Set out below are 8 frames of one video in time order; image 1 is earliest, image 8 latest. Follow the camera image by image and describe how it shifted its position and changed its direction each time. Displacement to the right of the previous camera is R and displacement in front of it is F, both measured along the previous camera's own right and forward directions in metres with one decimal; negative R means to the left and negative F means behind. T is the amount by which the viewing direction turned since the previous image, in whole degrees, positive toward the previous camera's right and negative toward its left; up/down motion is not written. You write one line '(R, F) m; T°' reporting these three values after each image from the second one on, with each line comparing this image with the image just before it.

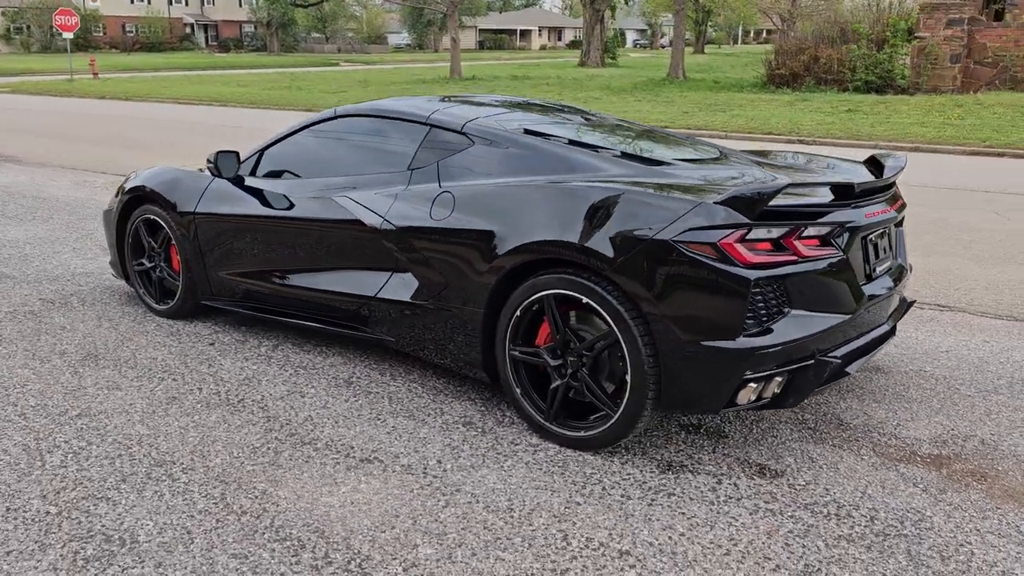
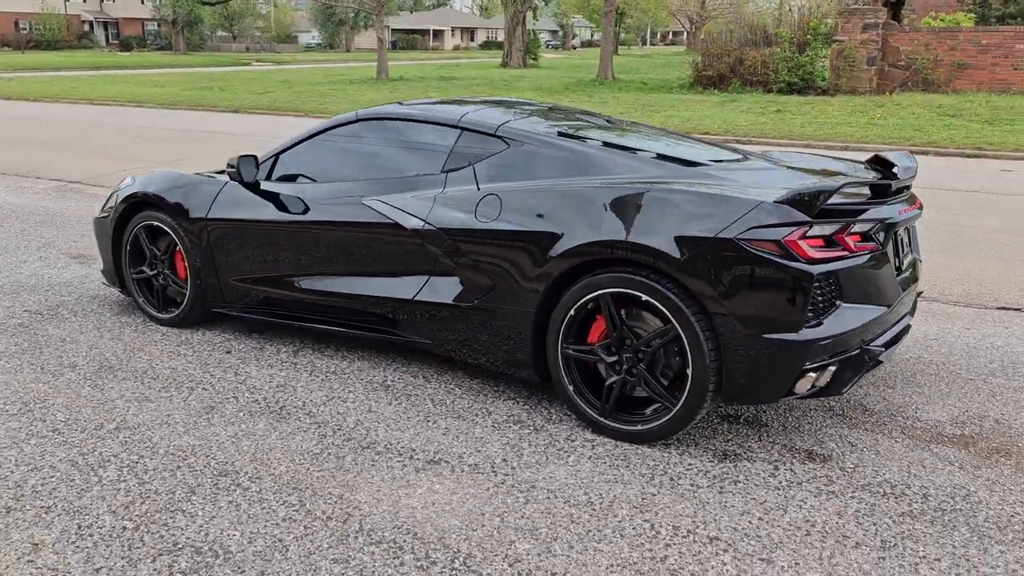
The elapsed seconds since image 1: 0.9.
(-0.5, 0.0) m; +6°
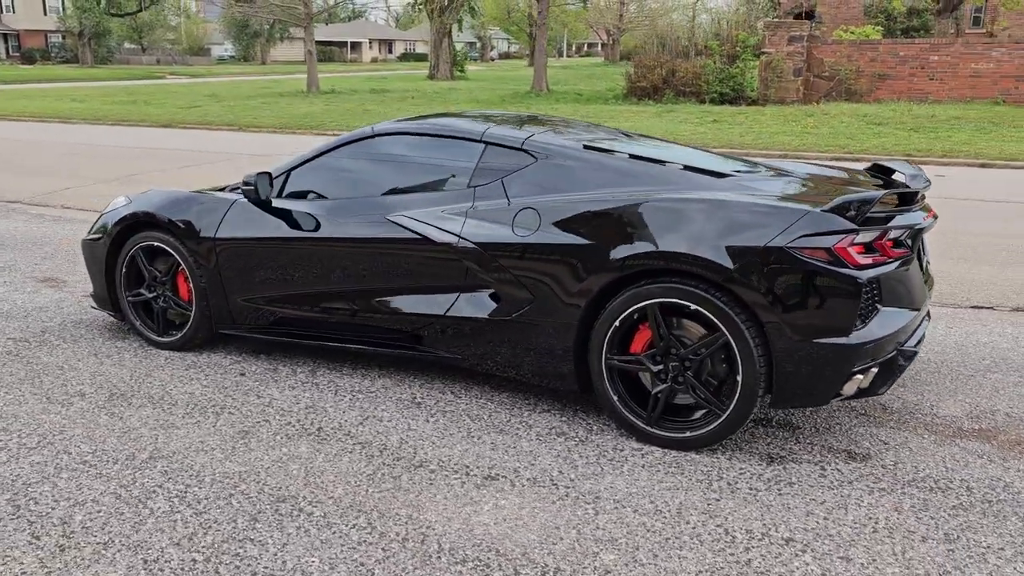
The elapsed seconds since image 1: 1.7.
(-0.5, 0.0) m; +5°
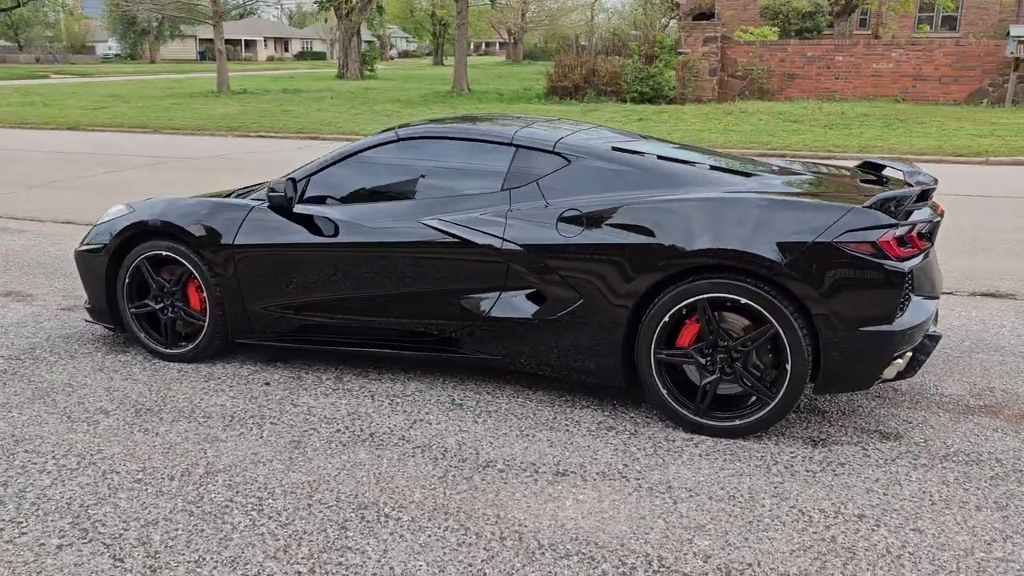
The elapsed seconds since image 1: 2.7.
(-0.6, 0.0) m; +6°
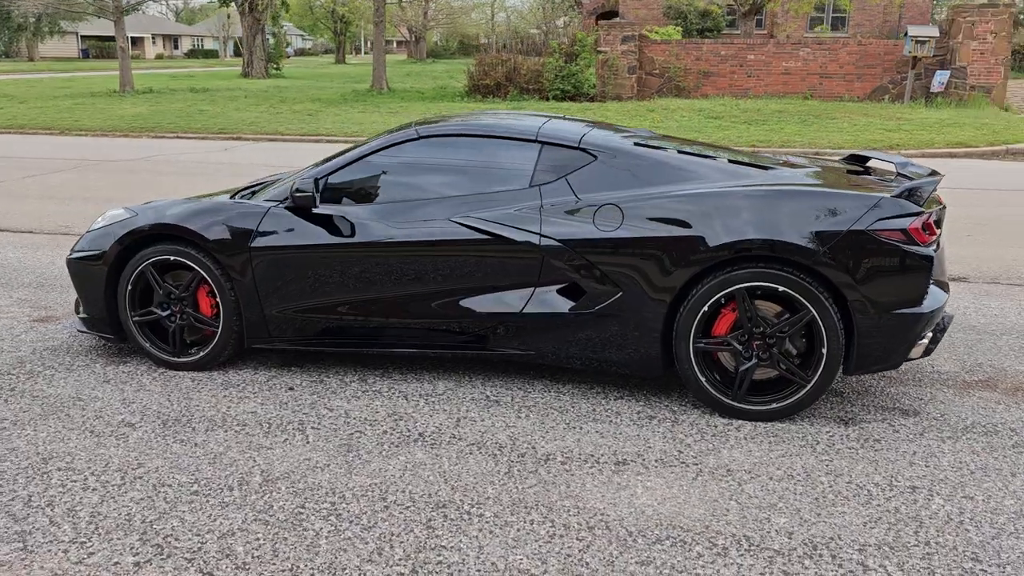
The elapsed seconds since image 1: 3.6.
(-0.6, 0.0) m; +6°
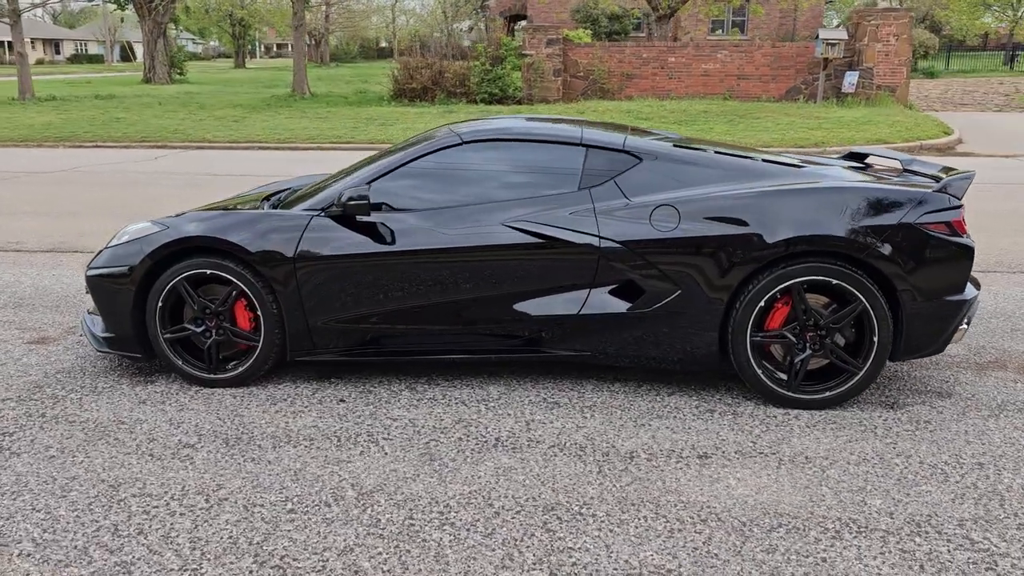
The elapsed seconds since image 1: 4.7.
(-0.7, 0.0) m; +6°
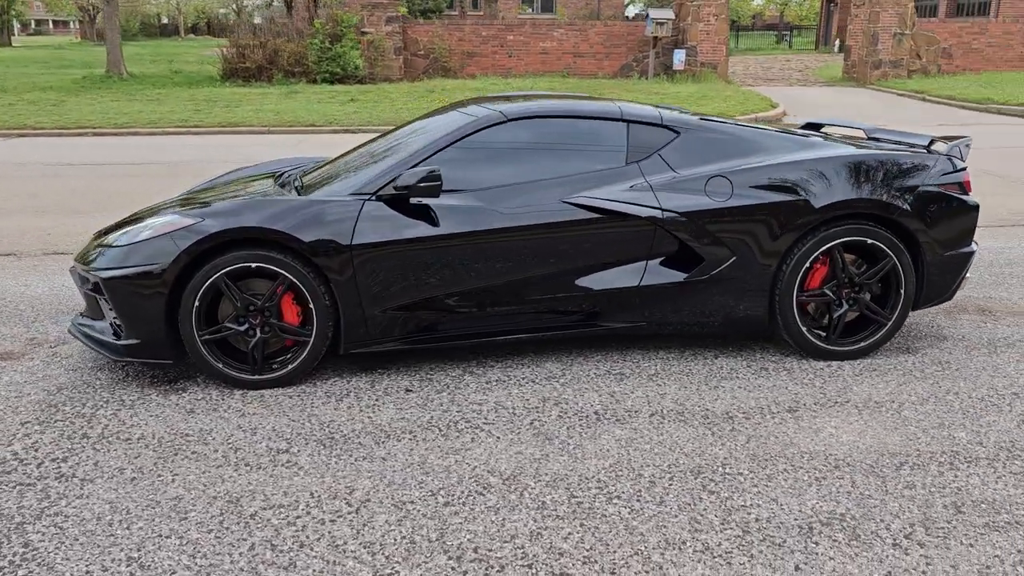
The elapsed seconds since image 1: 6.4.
(-1.2, +0.1) m; +13°
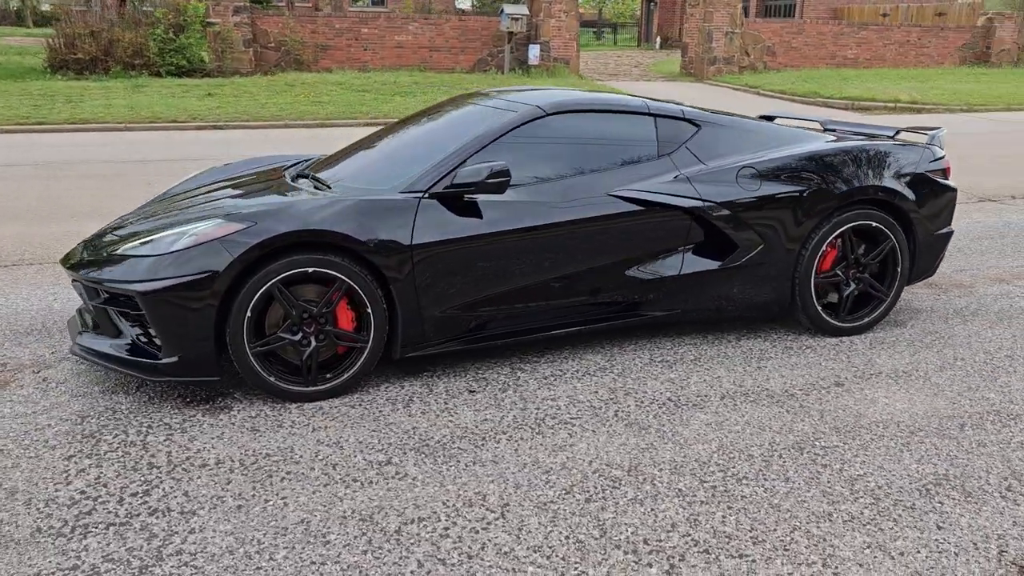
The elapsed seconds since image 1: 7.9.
(-1.0, +0.1) m; +12°
